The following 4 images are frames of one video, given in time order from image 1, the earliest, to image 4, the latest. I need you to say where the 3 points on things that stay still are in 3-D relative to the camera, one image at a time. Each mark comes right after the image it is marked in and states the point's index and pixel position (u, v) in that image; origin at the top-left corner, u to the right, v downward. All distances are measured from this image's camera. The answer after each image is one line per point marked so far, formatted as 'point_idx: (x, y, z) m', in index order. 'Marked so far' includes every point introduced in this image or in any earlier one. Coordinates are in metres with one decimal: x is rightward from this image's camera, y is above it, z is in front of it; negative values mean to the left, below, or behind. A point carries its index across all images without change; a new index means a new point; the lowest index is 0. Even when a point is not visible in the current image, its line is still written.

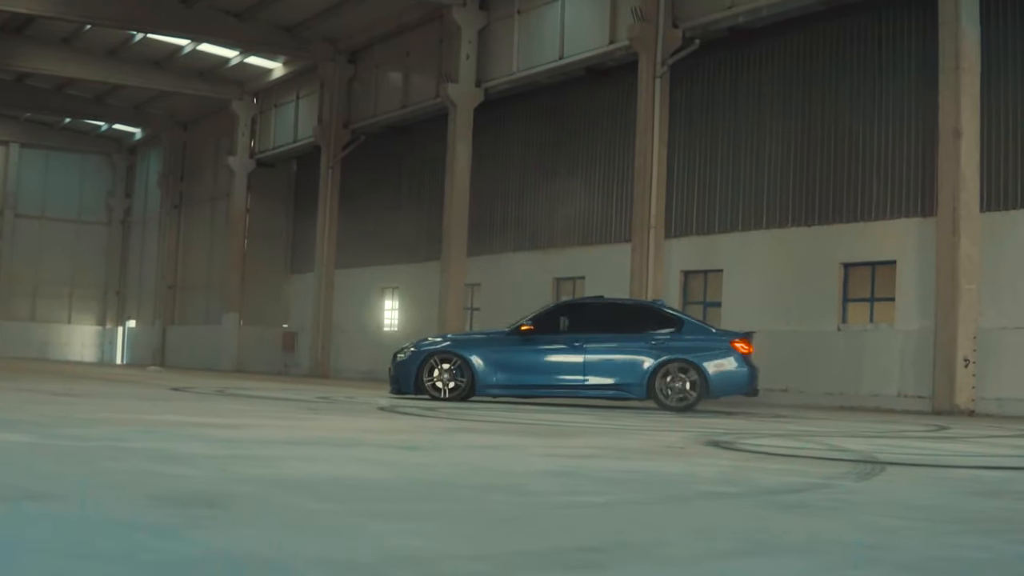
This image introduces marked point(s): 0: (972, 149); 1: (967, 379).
0: (+6.2, +1.9, +16.9) m
1: (+6.1, -1.2, +16.8) m
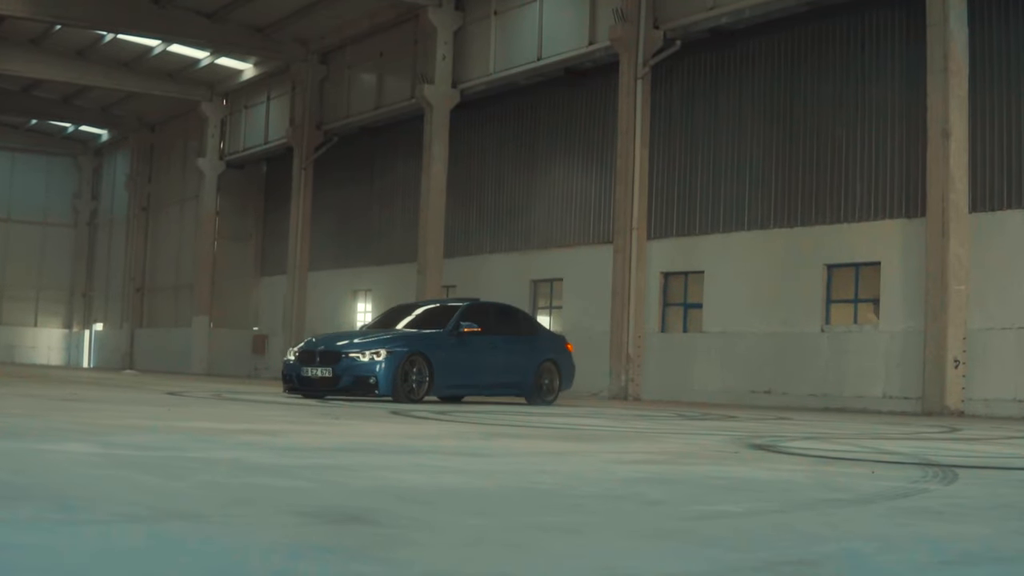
0: (+6.0, +1.9, +16.9) m
1: (+5.9, -1.2, +16.9) m
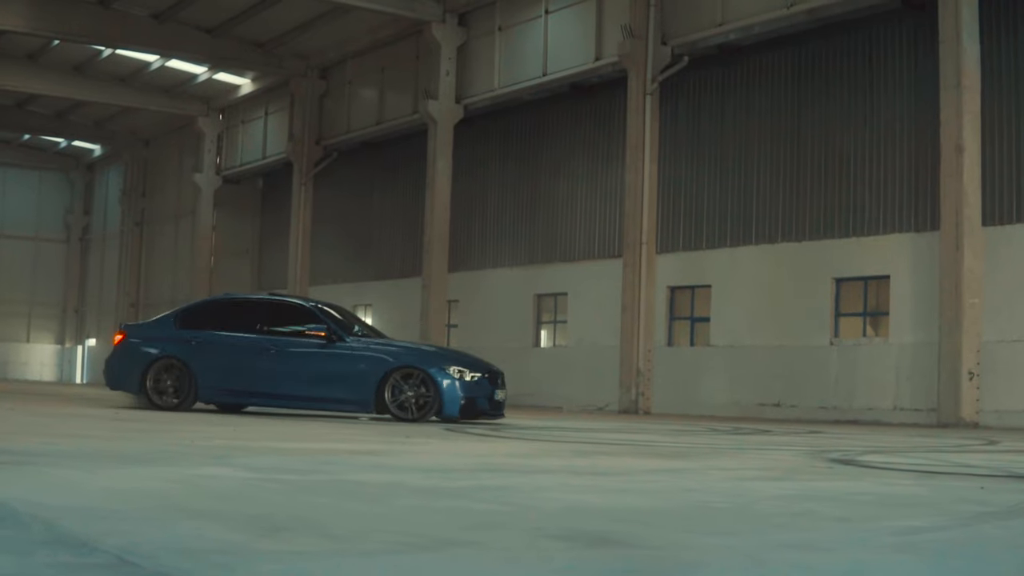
0: (+6.3, +1.7, +17.1) m
1: (+6.2, -1.4, +17.0) m
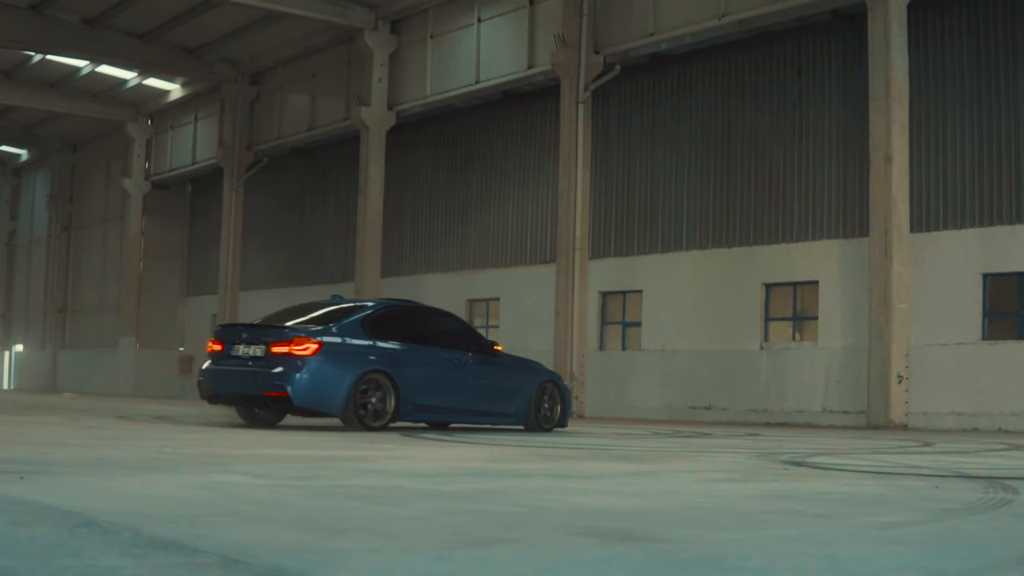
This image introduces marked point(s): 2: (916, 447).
0: (+5.5, +1.6, +17.8) m
1: (+5.4, -1.5, +17.6) m
2: (+3.3, -1.3, +10.3) m
